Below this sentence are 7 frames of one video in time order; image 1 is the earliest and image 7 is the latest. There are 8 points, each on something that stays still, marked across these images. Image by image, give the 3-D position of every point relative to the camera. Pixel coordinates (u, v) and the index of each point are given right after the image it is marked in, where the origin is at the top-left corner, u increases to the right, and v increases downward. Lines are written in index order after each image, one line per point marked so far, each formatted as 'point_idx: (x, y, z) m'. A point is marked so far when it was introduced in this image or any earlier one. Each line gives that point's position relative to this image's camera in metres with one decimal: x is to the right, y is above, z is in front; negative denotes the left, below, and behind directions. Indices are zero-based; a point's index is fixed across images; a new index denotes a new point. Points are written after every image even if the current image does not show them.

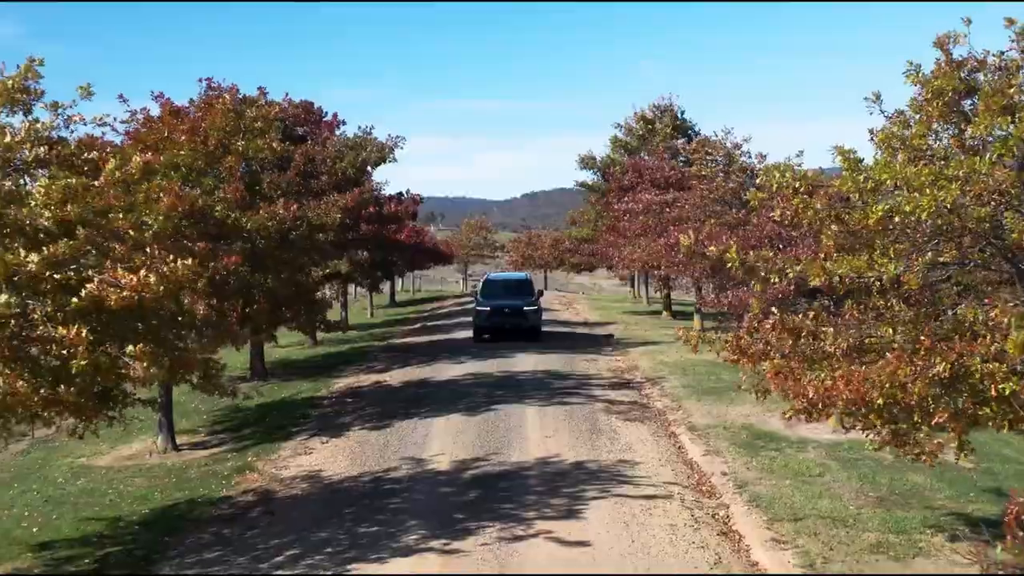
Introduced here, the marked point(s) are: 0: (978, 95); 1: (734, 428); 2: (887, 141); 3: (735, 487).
0: (+3.9, +1.6, +7.3) m
1: (+3.1, -2.0, +12.1) m
2: (+3.2, +1.3, +7.5) m
3: (+2.6, -2.3, +9.9) m
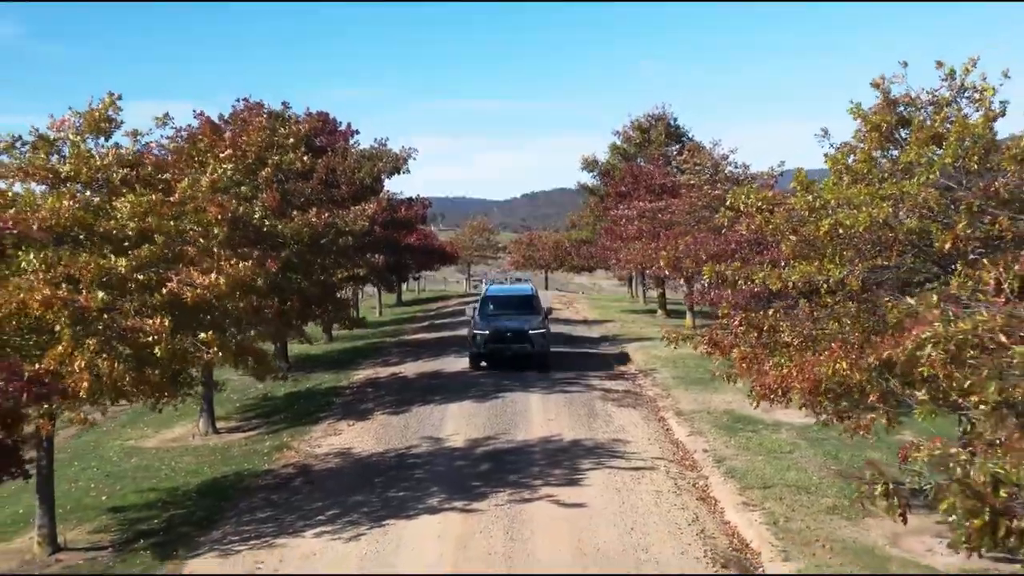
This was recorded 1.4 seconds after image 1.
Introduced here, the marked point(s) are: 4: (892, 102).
0: (+4.0, +1.6, +8.7) m
1: (+3.2, -2.0, +13.5) m
2: (+3.3, +1.3, +8.9) m
3: (+2.7, -2.3, +11.3) m
4: (+4.0, +2.0, +9.0) m
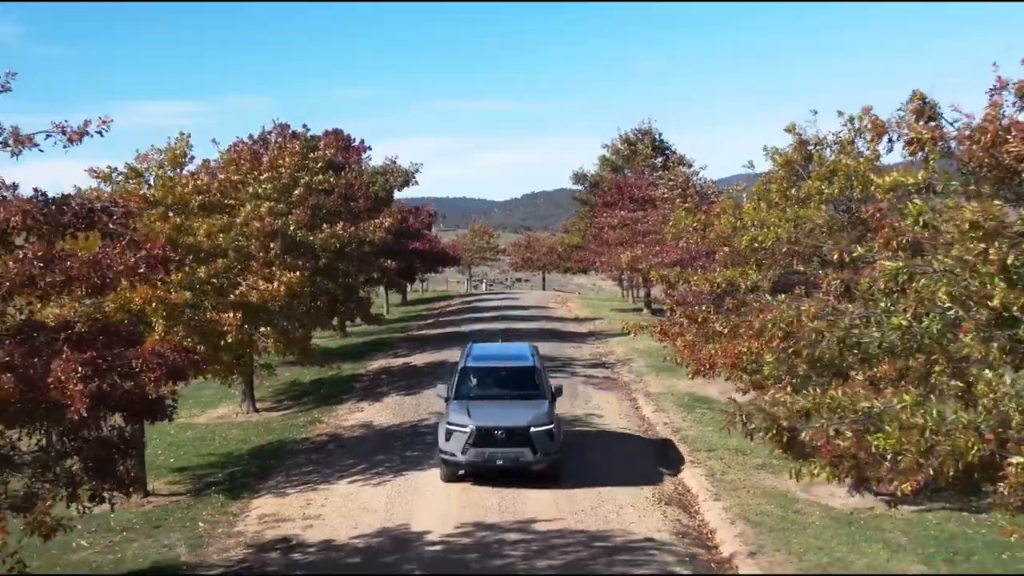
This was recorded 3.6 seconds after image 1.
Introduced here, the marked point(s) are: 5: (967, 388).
0: (+3.9, +1.6, +11.2) m
1: (+3.1, -2.0, +15.9) m
2: (+3.2, +1.3, +11.3) m
3: (+2.6, -2.3, +13.8) m
4: (+3.9, +2.0, +11.5) m
5: (+3.4, -0.7, +6.5) m
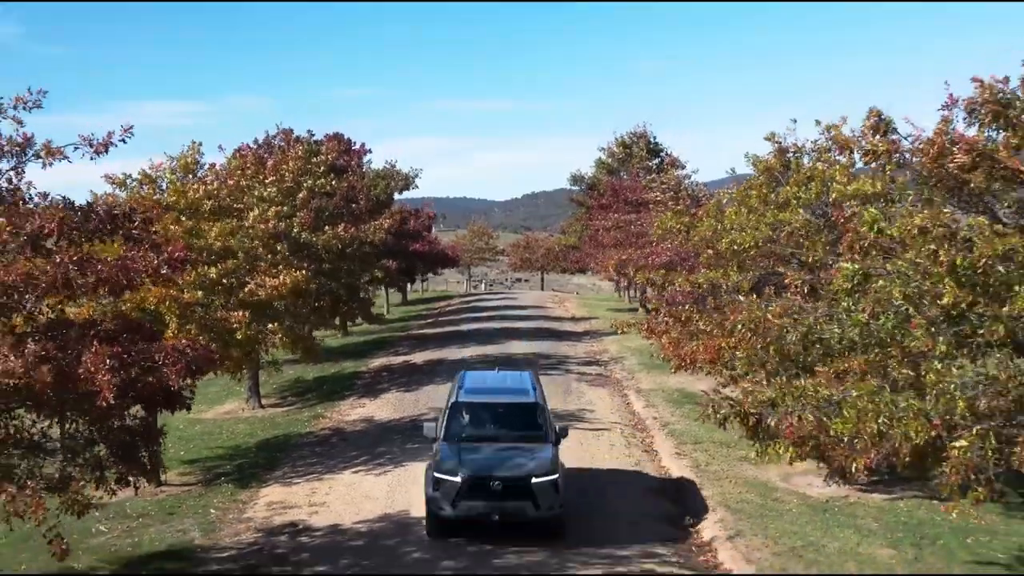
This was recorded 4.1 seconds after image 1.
0: (+3.8, +1.6, +11.8) m
1: (+3.1, -2.0, +16.6) m
2: (+3.2, +1.2, +11.9) m
3: (+2.5, -2.3, +14.4) m
4: (+3.8, +2.0, +12.1) m
5: (+3.4, -0.8, +7.1) m
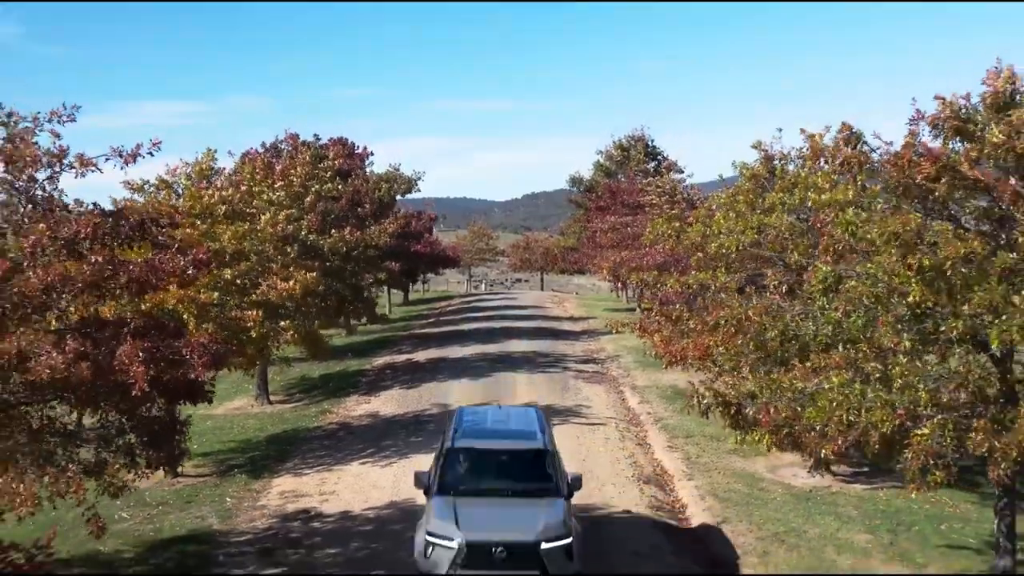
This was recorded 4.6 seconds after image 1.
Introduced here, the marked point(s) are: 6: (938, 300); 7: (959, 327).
0: (+3.8, +1.6, +12.4) m
1: (+3.0, -2.0, +17.2) m
2: (+3.2, +1.2, +12.5) m
3: (+2.5, -2.3, +15.0) m
4: (+3.8, +1.9, +12.7) m
5: (+3.4, -0.8, +7.7) m
6: (+3.7, -0.1, +7.3) m
7: (+3.8, -0.3, +7.2) m
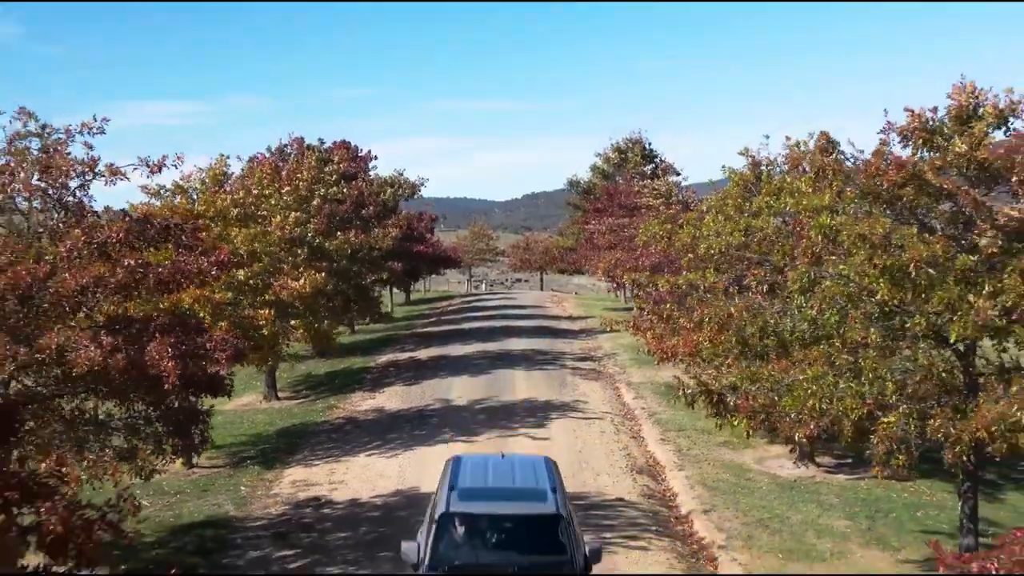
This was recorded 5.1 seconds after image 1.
0: (+3.8, +1.6, +13.0) m
1: (+3.0, -2.0, +17.8) m
2: (+3.1, +1.2, +13.2) m
3: (+2.5, -2.3, +15.6) m
4: (+3.8, +1.9, +13.3) m
5: (+3.3, -0.8, +8.3) m
6: (+3.7, -0.1, +8.0) m
7: (+3.8, -0.3, +7.8) m
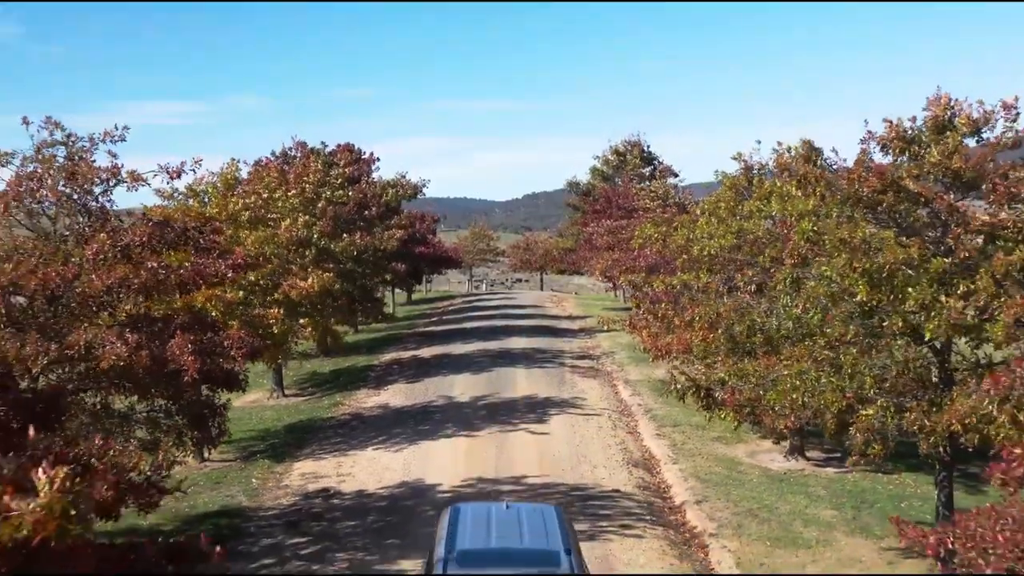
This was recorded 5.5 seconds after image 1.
0: (+3.8, +1.6, +13.5) m
1: (+3.0, -2.0, +18.3) m
2: (+3.2, +1.2, +13.6) m
3: (+2.5, -2.3, +16.1) m
4: (+3.8, +1.9, +13.8) m
5: (+3.4, -0.8, +8.8) m
6: (+3.7, -0.1, +8.4) m
7: (+3.8, -0.3, +8.3) m
